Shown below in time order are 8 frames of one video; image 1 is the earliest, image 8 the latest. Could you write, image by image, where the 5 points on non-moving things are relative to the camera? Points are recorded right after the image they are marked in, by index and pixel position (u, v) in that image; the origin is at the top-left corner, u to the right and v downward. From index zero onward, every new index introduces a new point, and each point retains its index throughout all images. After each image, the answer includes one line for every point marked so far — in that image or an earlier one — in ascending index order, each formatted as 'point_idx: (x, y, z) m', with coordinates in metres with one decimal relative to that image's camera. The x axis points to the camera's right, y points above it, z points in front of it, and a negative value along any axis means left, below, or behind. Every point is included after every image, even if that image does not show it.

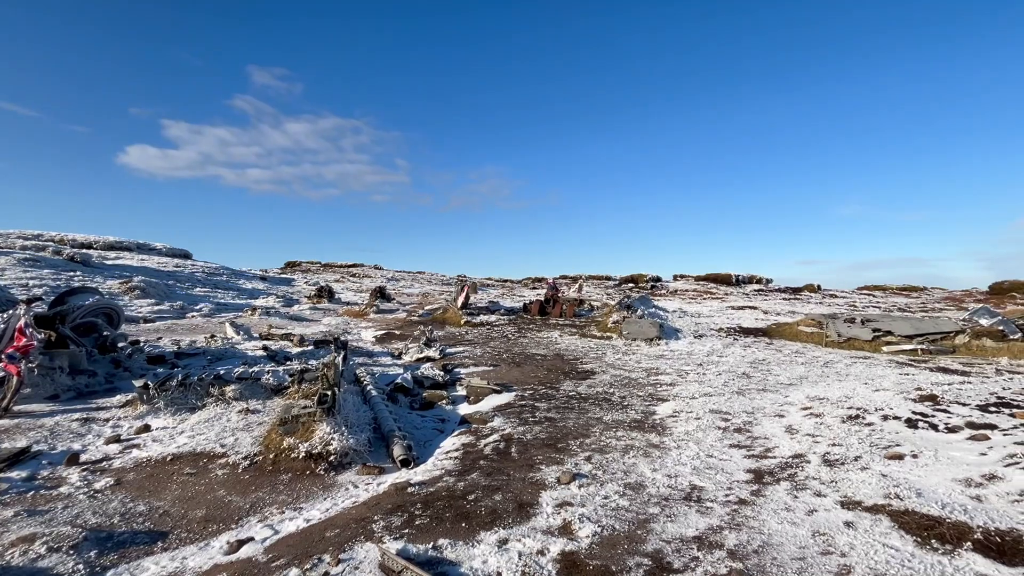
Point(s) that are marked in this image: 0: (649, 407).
0: (+2.1, -1.9, +7.7) m
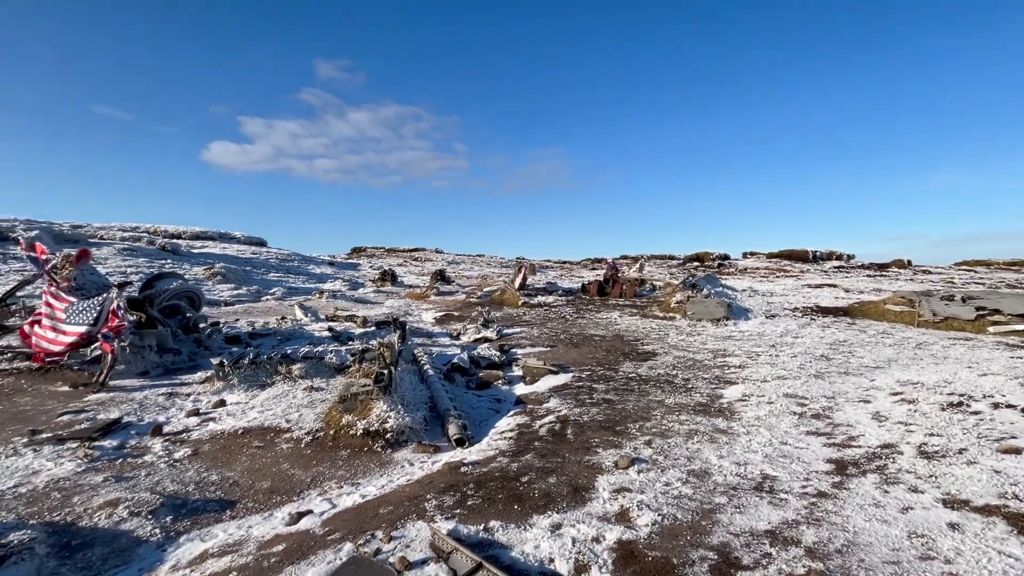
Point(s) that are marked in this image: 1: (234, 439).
0: (+3.0, -1.5, +7.2) m
1: (-3.5, -1.9, +6.2) m
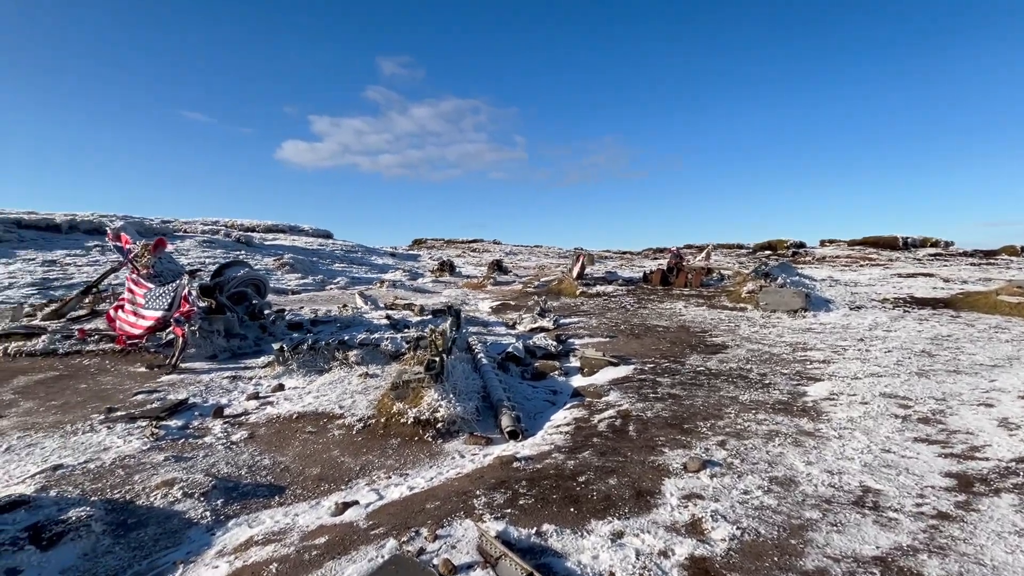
0: (+3.7, -1.3, +6.5) m
1: (-2.8, -1.7, +6.2) m
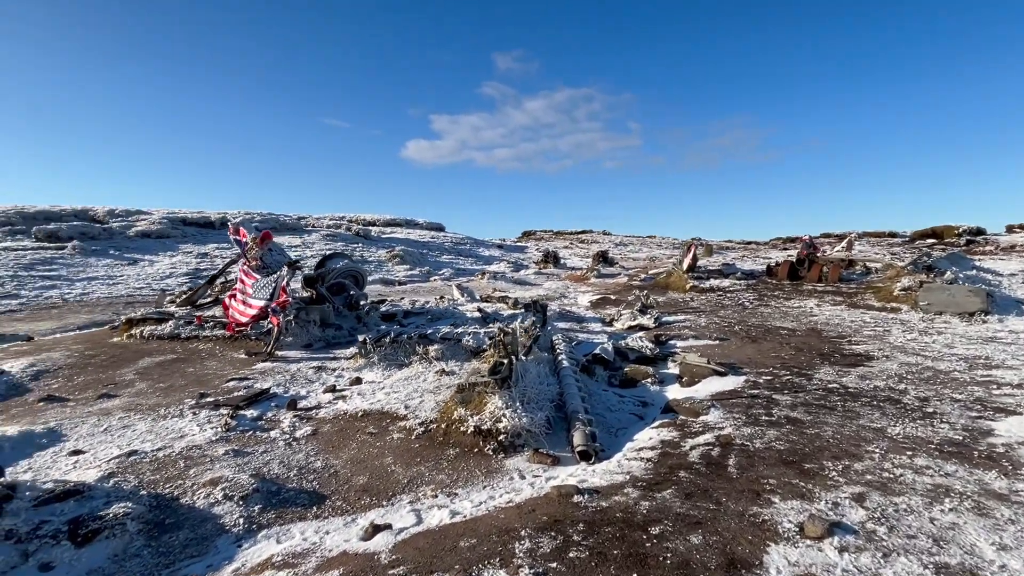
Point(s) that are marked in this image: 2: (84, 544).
0: (+4.5, -1.3, +4.8) m
1: (-1.9, -1.6, +6.0) m
2: (-3.0, -1.8, +3.5) m
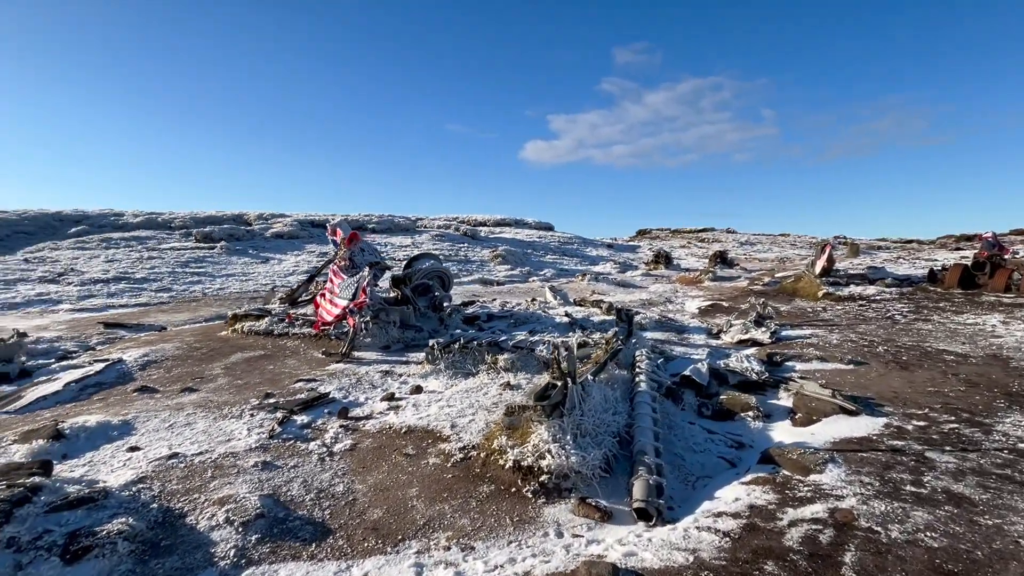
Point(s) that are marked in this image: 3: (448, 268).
0: (+4.7, -1.5, +2.9) m
1: (-1.3, -1.7, +5.5) m
2: (-2.9, -1.8, +3.3) m
3: (-1.6, +0.5, +12.6) m
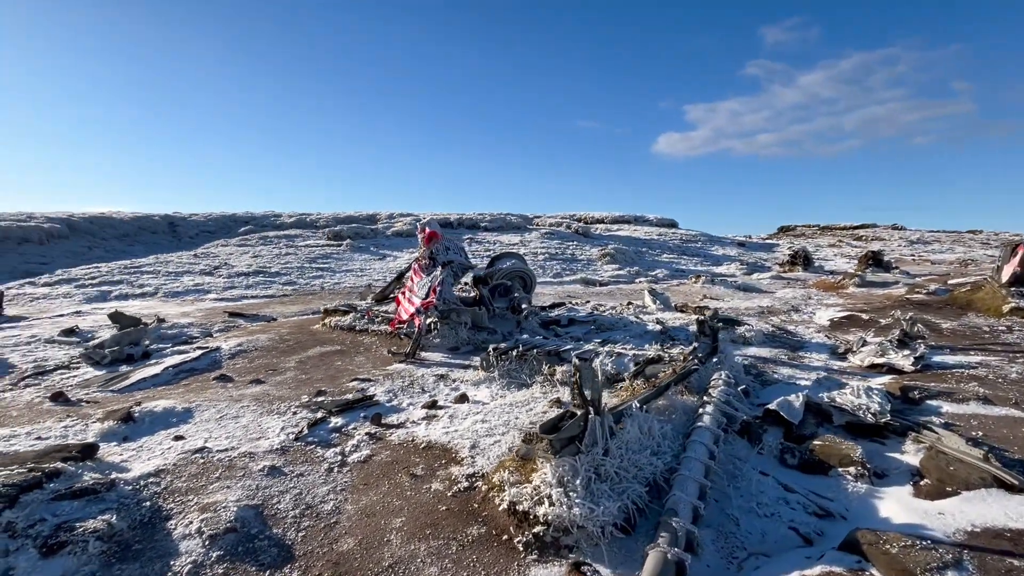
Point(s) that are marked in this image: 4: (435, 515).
0: (+4.1, -1.7, +1.1) m
1: (-1.1, -1.7, +5.1) m
2: (-3.2, -1.8, +3.4) m
3: (+0.4, +0.5, +12.0) m
4: (-0.6, -1.8, +4.0) m
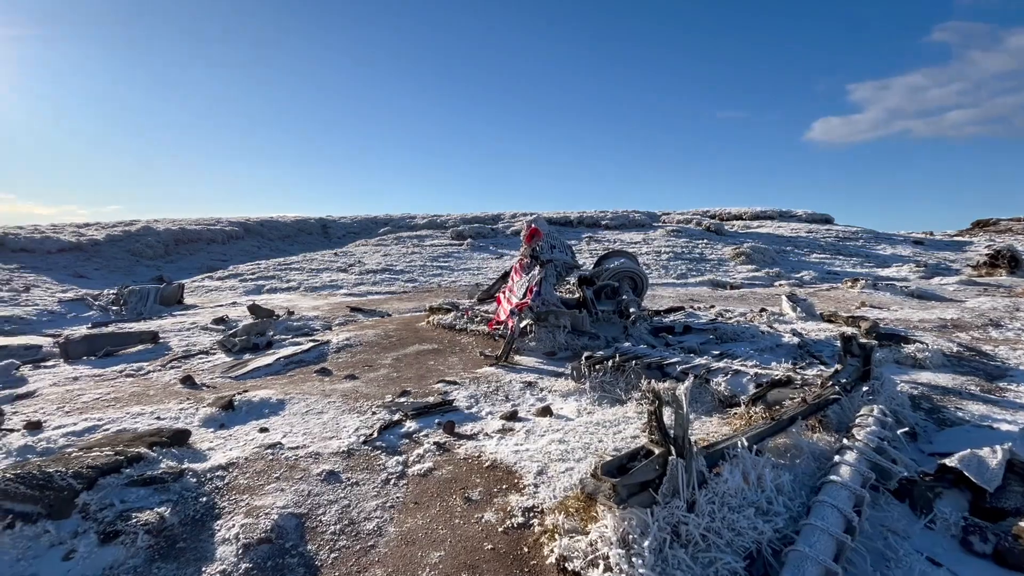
0: (+3.6, -1.8, -0.6) m
1: (-0.4, -1.7, +4.6) m
2: (-2.9, -1.8, +3.5) m
3: (+2.8, +0.4, +10.9) m
4: (-0.2, -1.9, +3.5) m
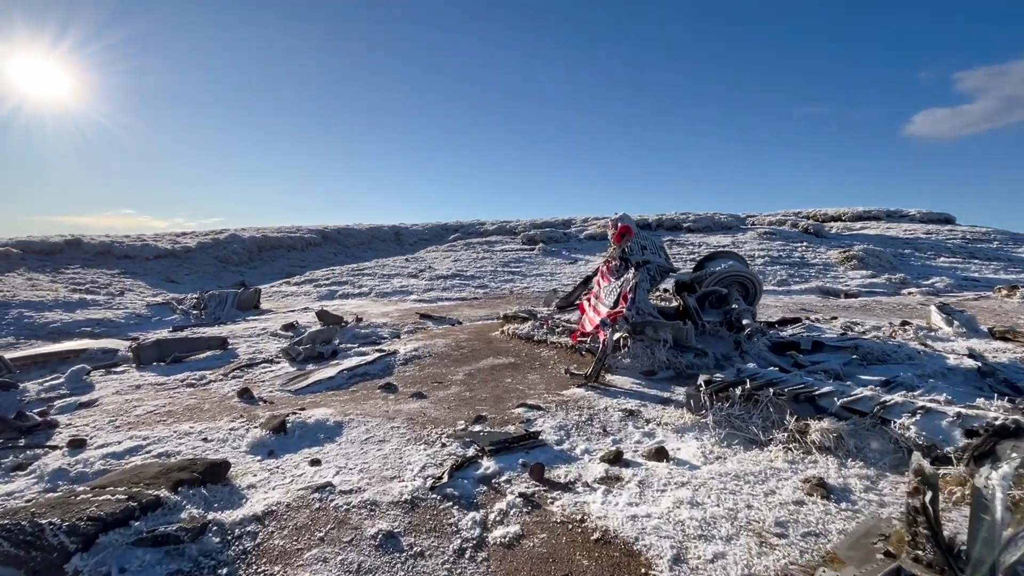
0: (+3.7, -1.7, -2.4) m
1: (+0.4, -1.8, +3.3) m
2: (-2.2, -1.8, +2.5) m
3: (+4.5, +0.3, +9.2) m
4: (+0.4, -1.9, +2.2) m
